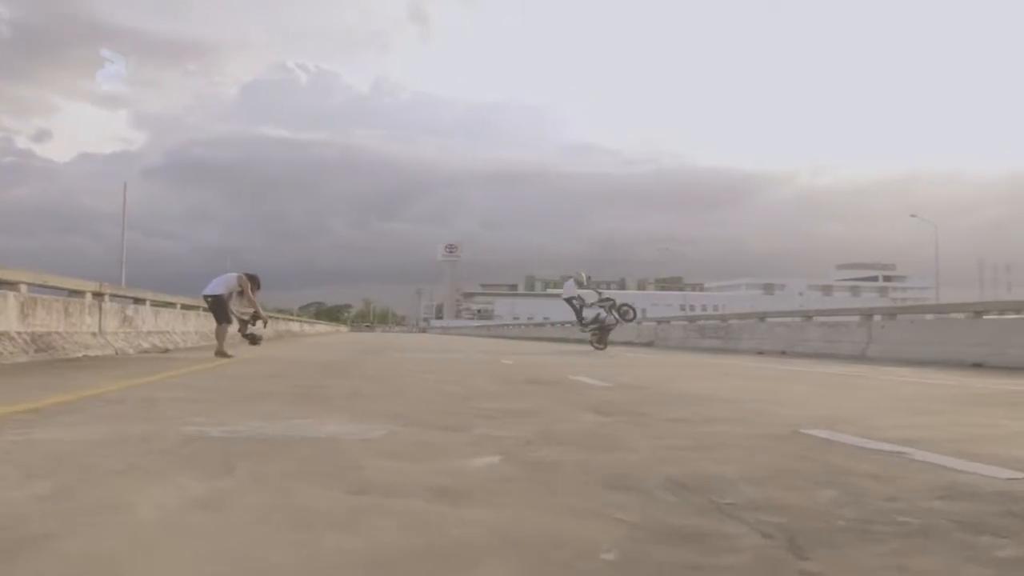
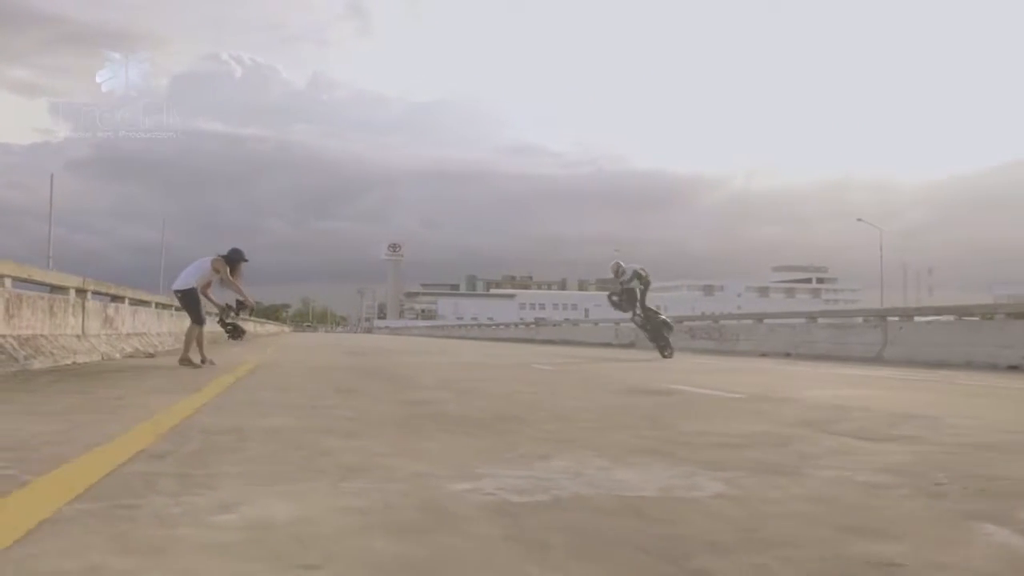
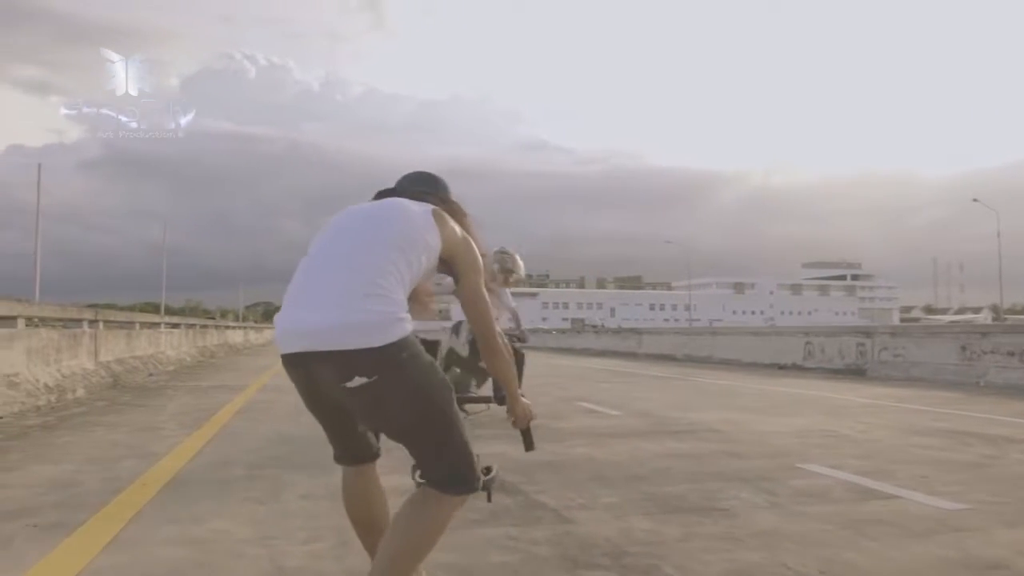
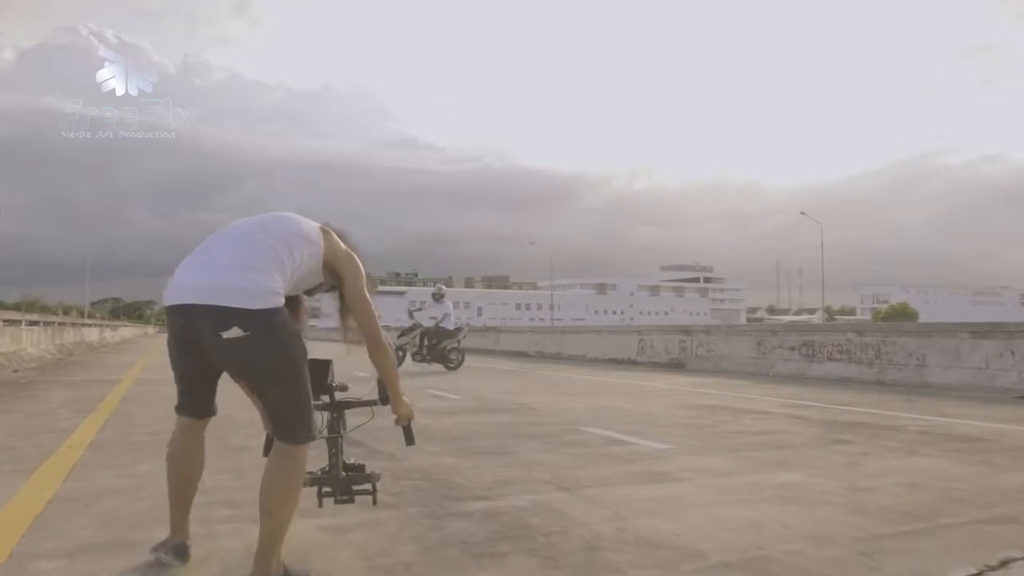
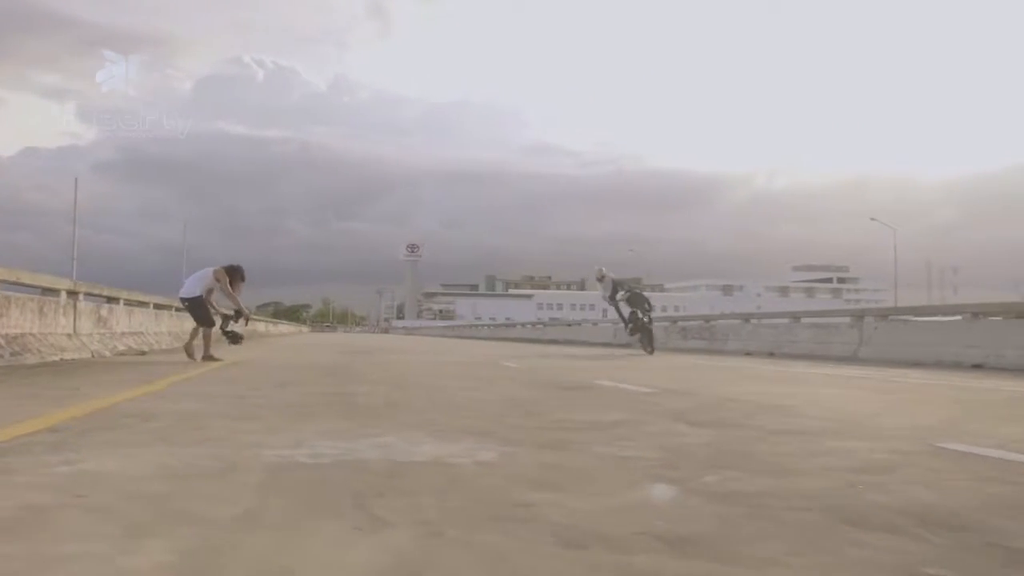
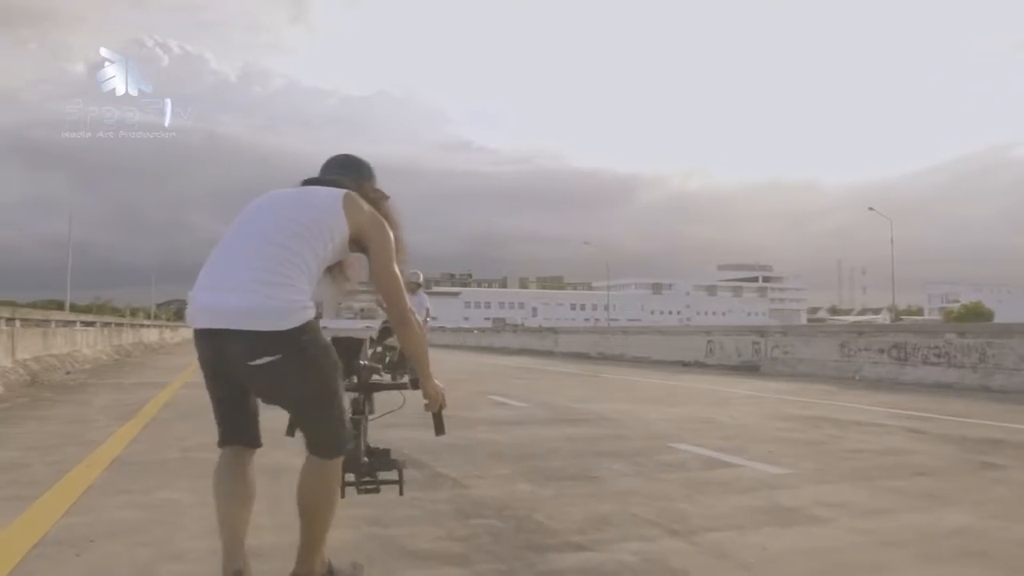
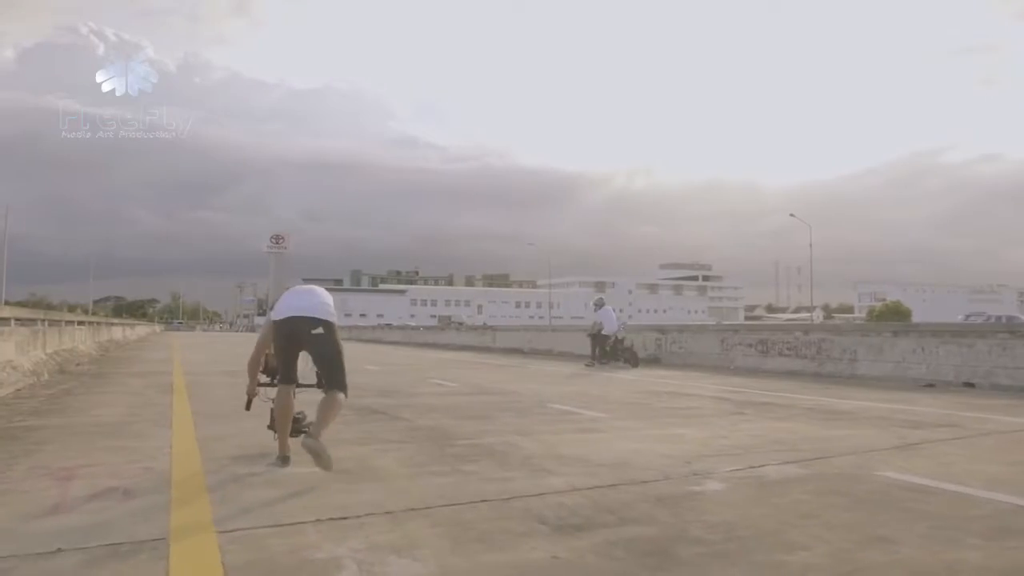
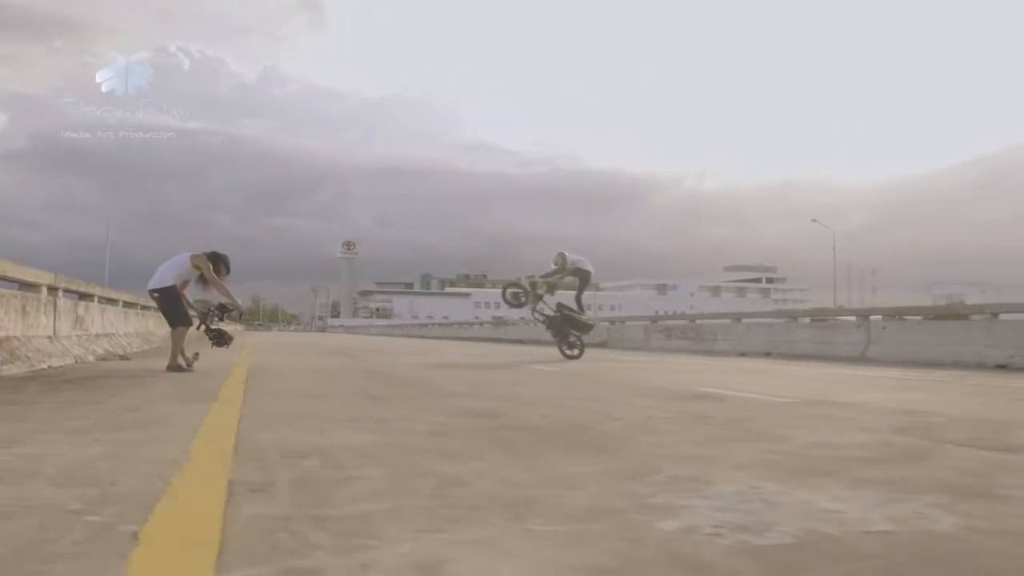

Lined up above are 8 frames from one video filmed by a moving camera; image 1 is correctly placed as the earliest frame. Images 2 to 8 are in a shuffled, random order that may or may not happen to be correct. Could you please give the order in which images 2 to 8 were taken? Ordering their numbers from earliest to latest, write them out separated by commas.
5, 2, 8, 7, 4, 6, 3
